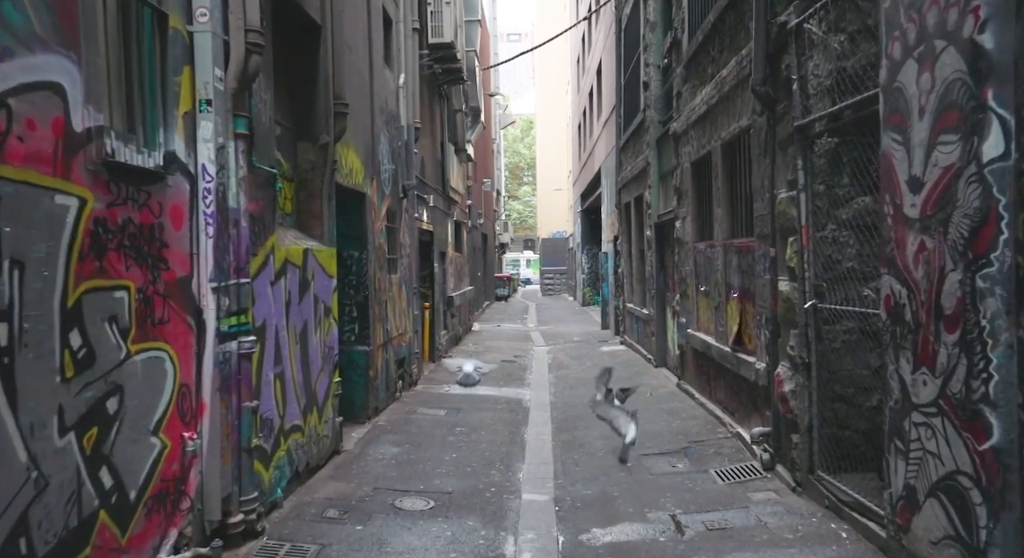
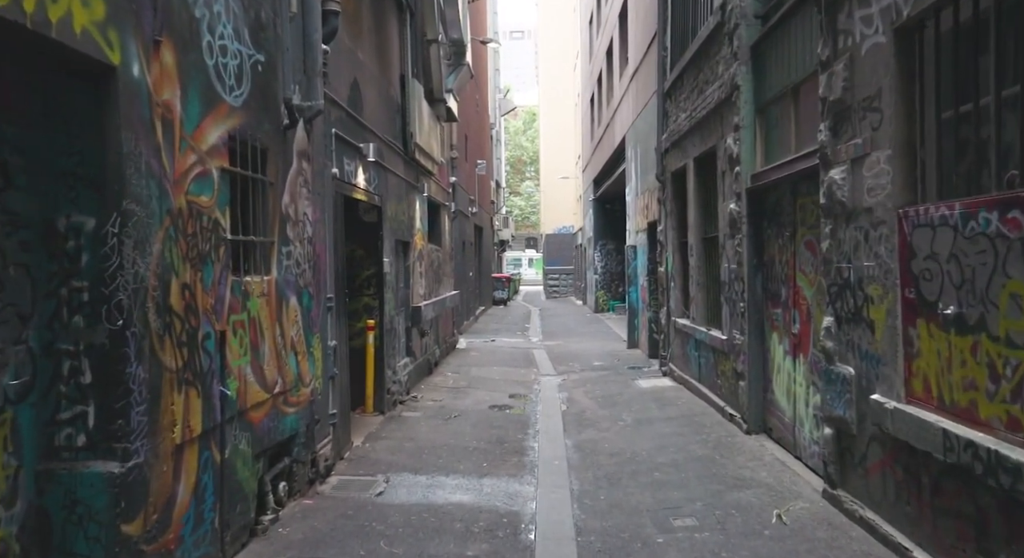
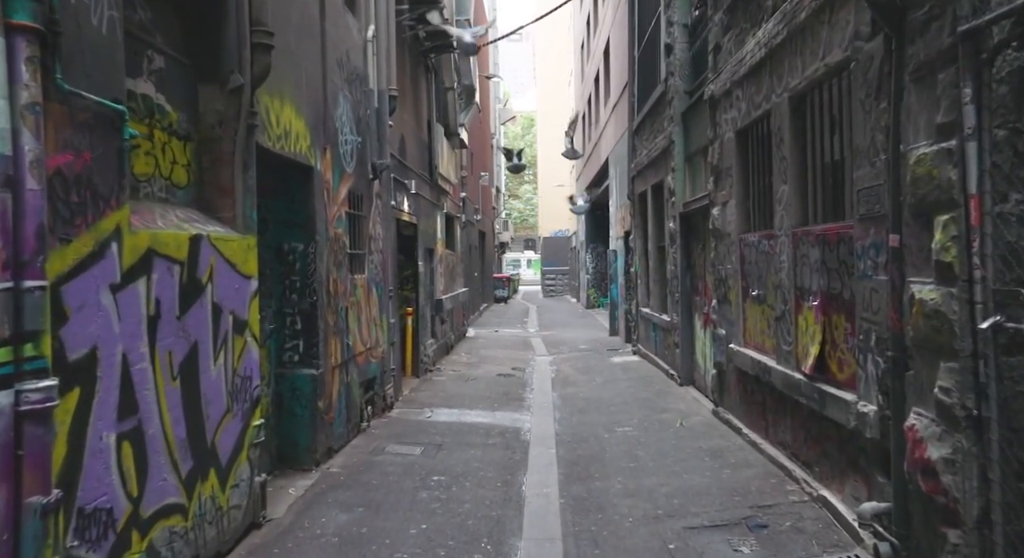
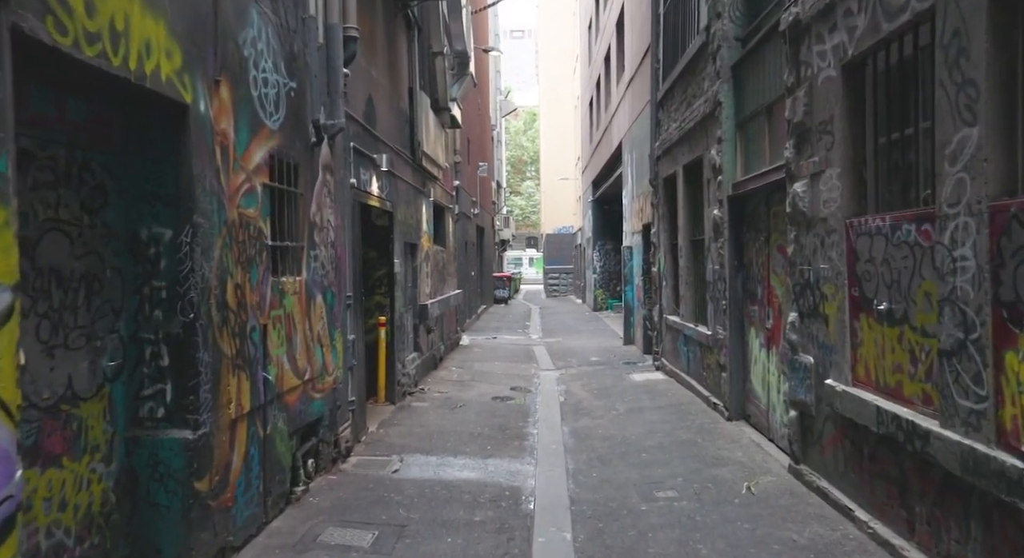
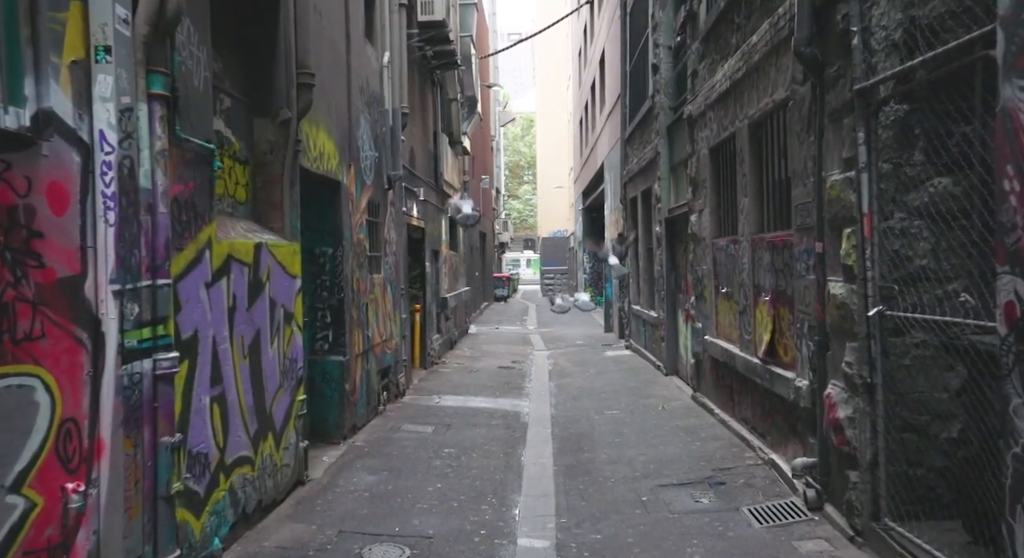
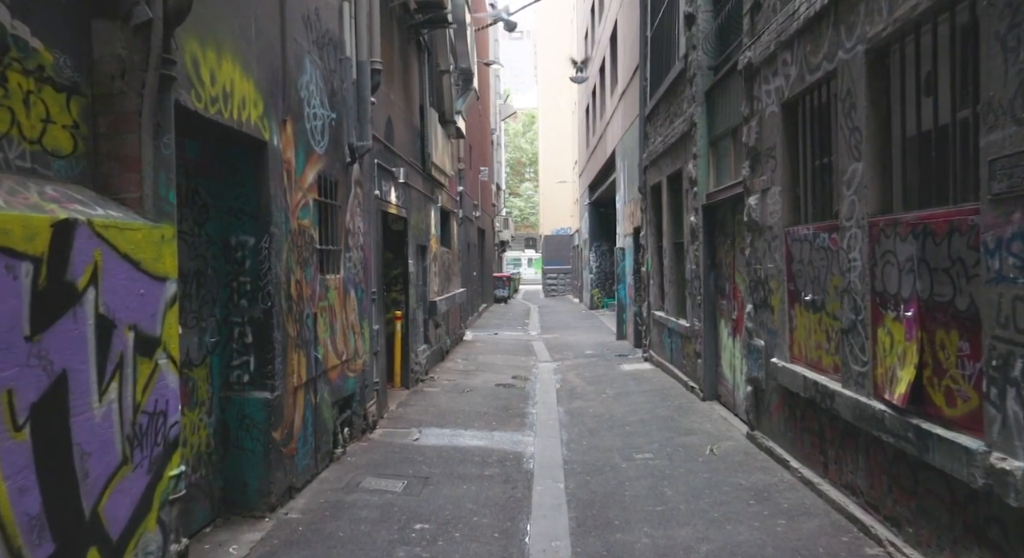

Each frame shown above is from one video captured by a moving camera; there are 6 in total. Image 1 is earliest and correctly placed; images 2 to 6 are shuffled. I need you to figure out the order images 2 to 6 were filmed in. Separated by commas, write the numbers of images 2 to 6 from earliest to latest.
5, 3, 6, 4, 2
